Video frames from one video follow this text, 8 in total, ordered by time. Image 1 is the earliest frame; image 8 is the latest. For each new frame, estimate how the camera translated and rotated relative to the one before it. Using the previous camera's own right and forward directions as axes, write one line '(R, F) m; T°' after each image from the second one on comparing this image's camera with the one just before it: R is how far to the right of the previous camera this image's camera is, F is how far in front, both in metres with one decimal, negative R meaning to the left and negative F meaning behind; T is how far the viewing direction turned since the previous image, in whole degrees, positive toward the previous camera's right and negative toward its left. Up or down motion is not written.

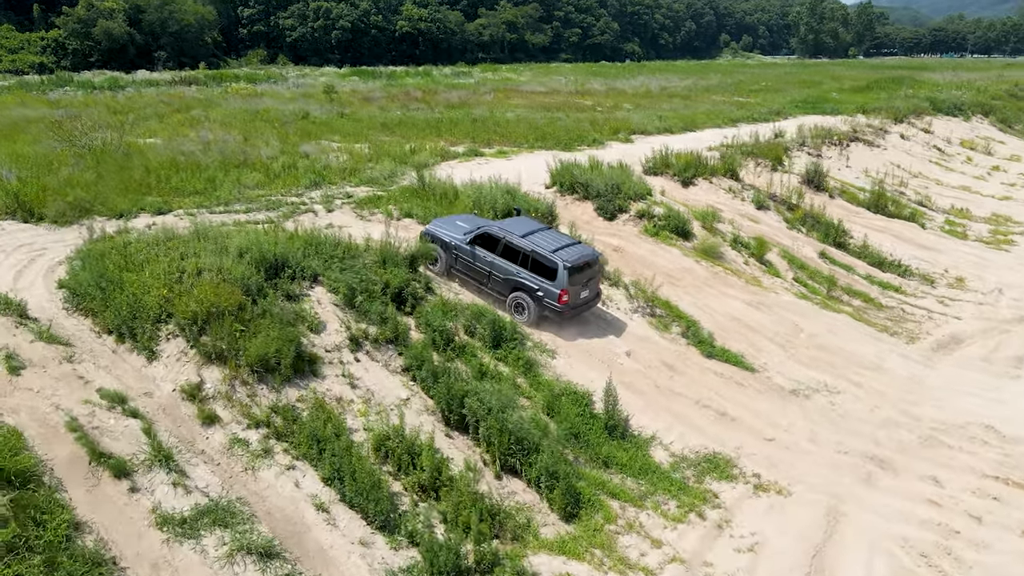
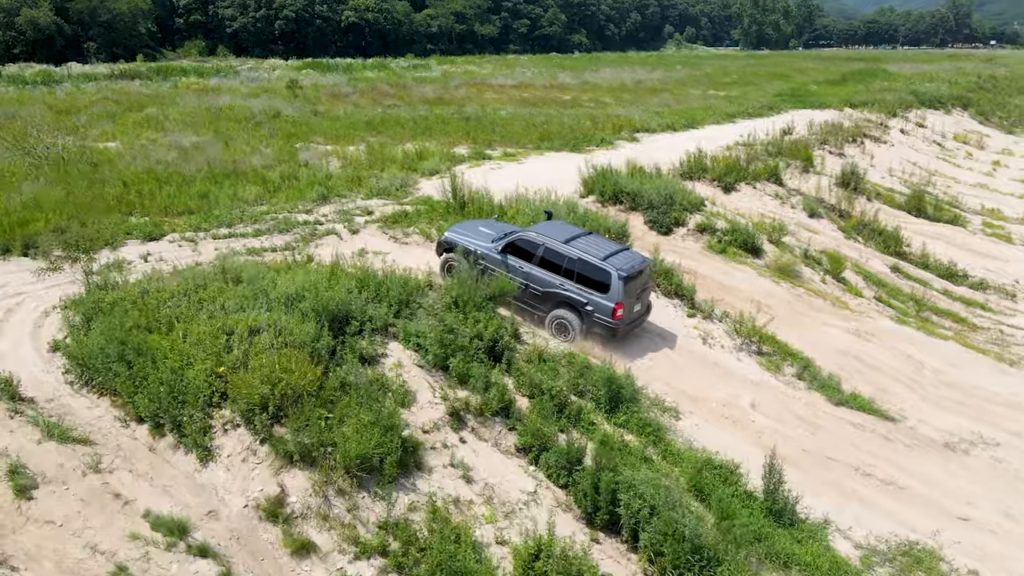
(-2.6, +2.7) m; +4°
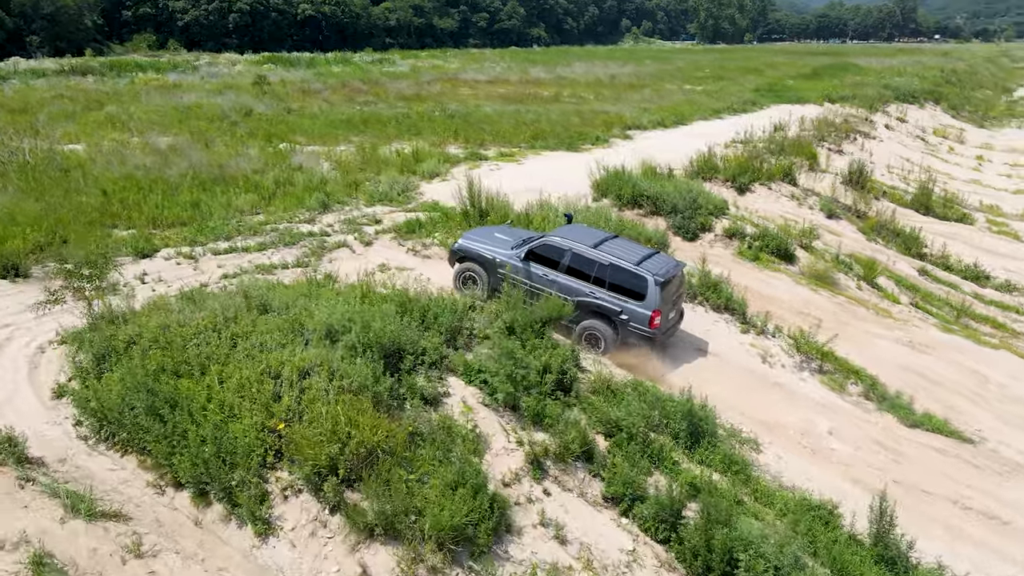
(-1.5, +1.3) m; +3°
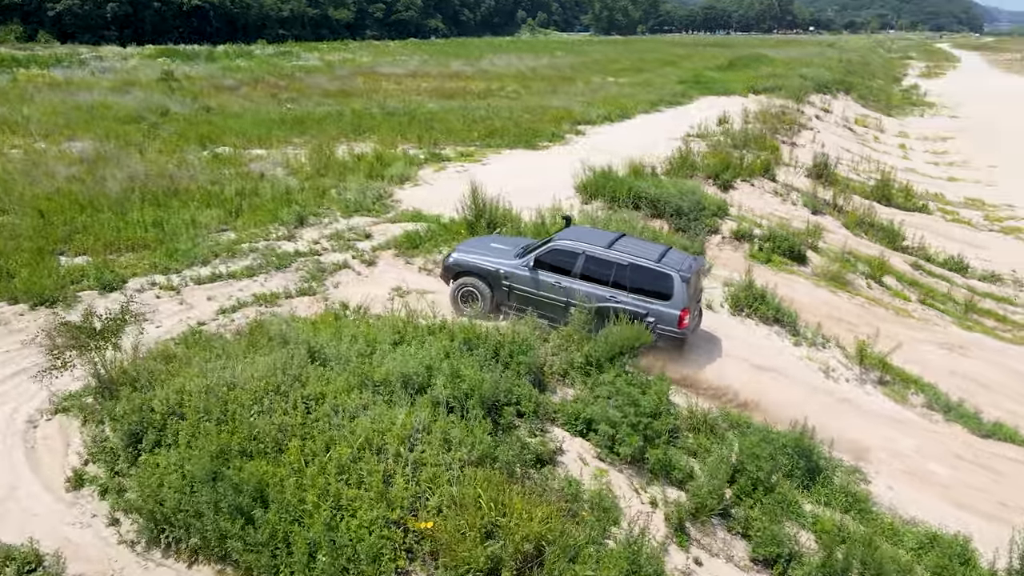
(-2.3, +1.5) m; +7°
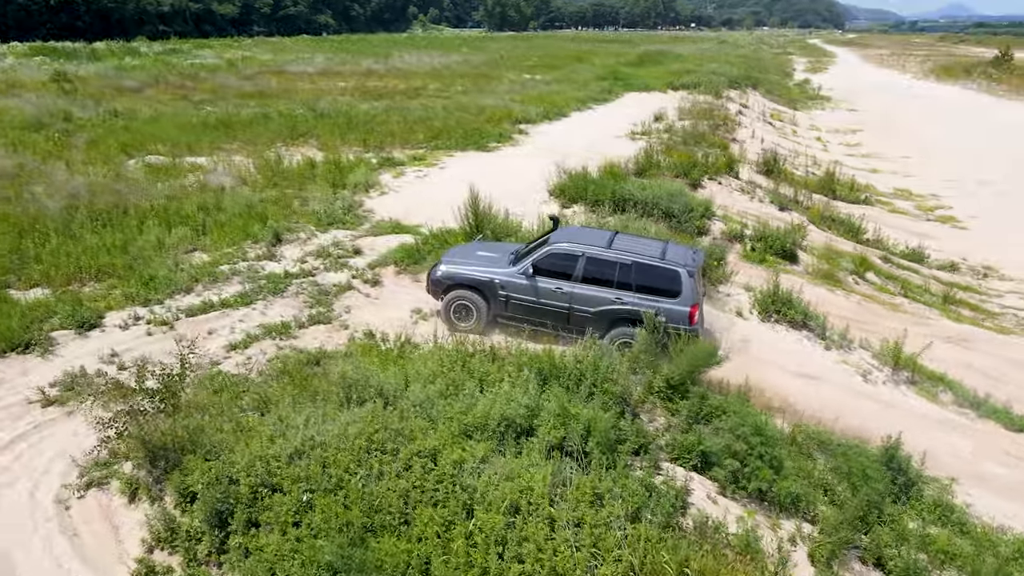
(-2.1, +1.0) m; +7°
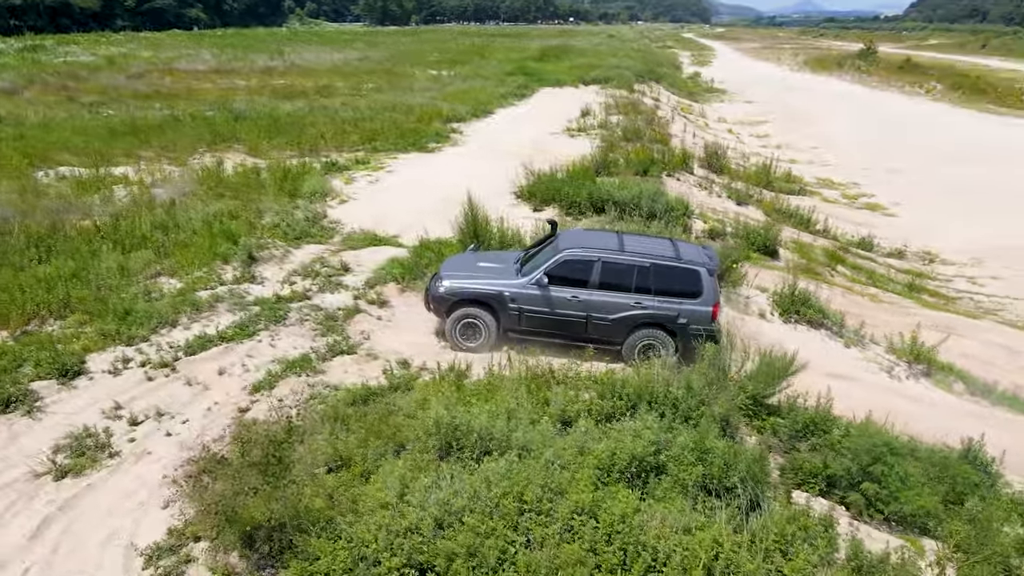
(-2.1, +0.9) m; +8°
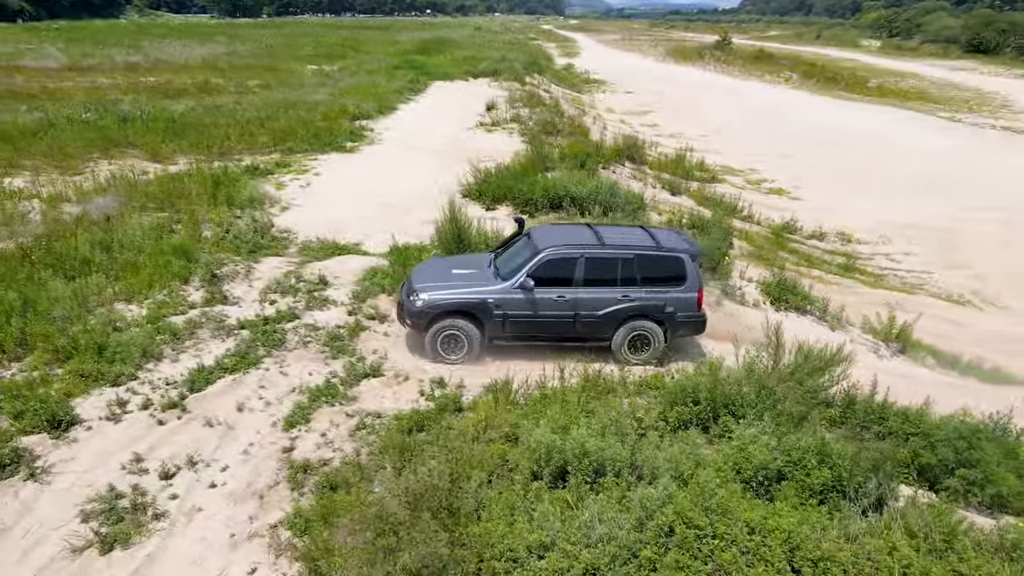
(-2.1, +0.6) m; +10°
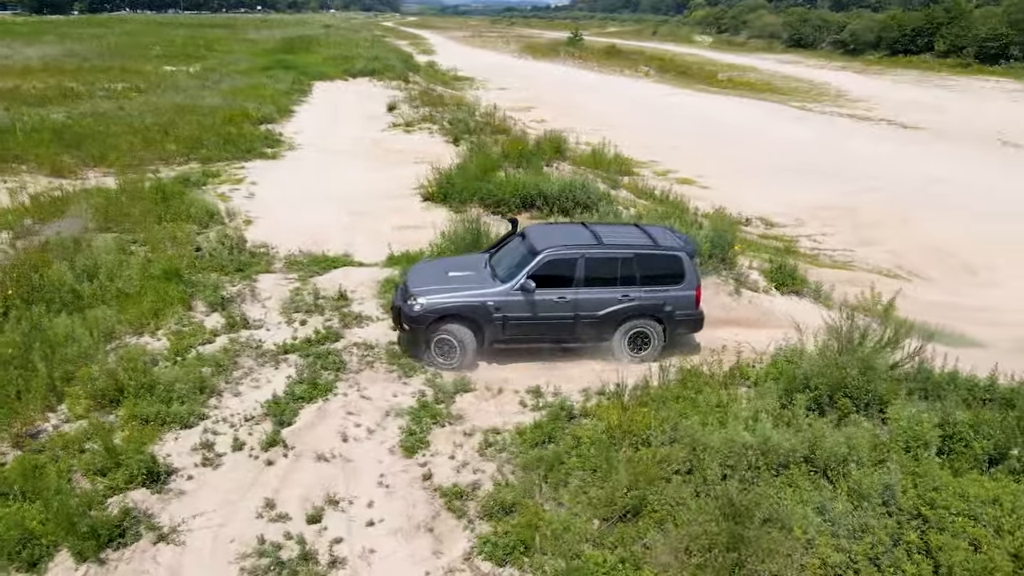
(-2.9, +0.4) m; +11°
